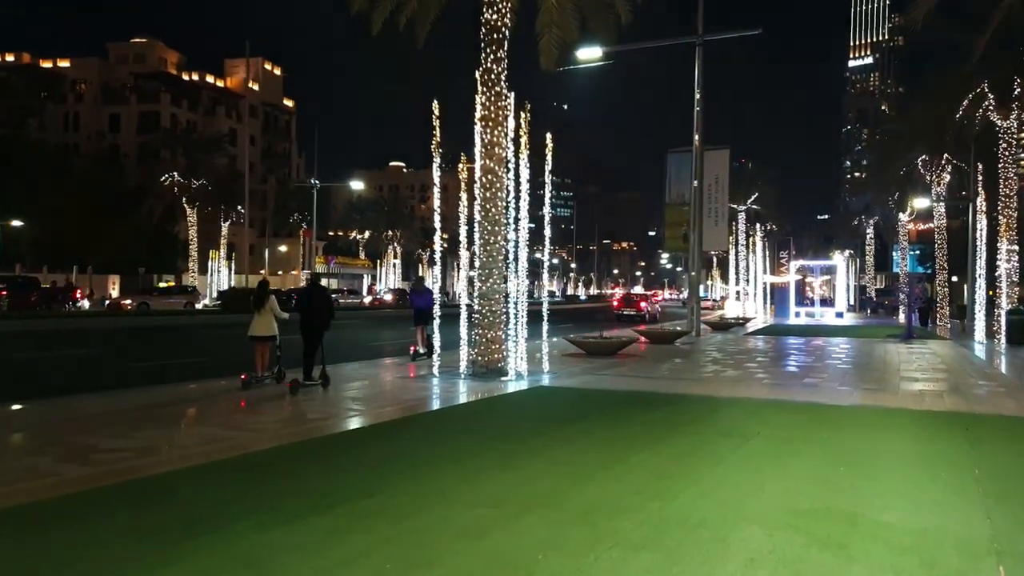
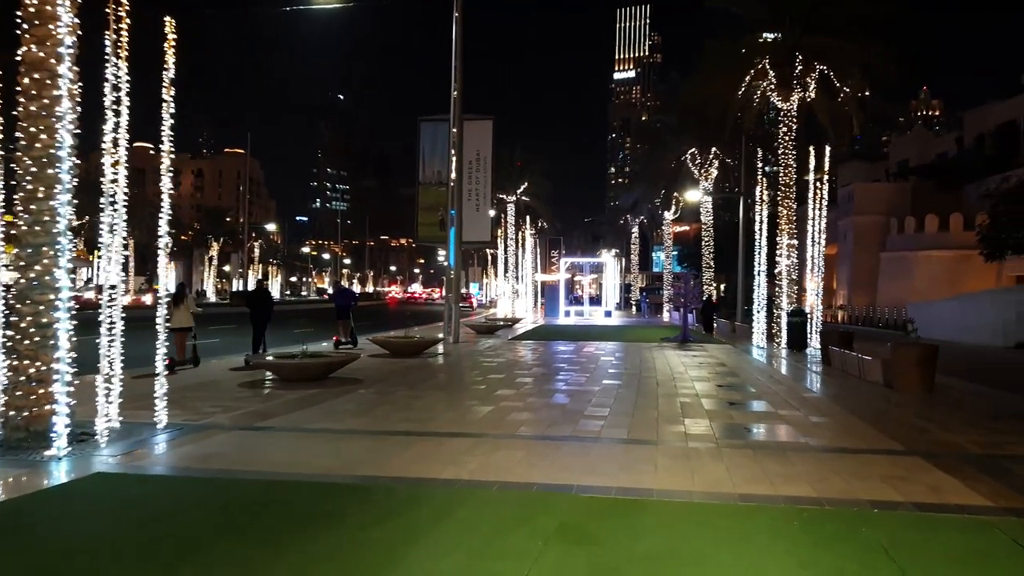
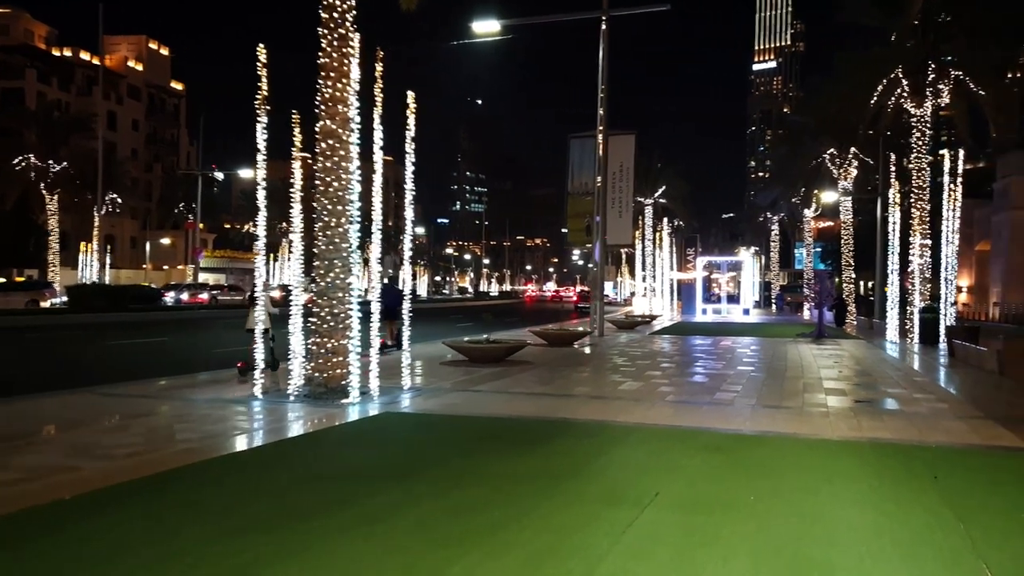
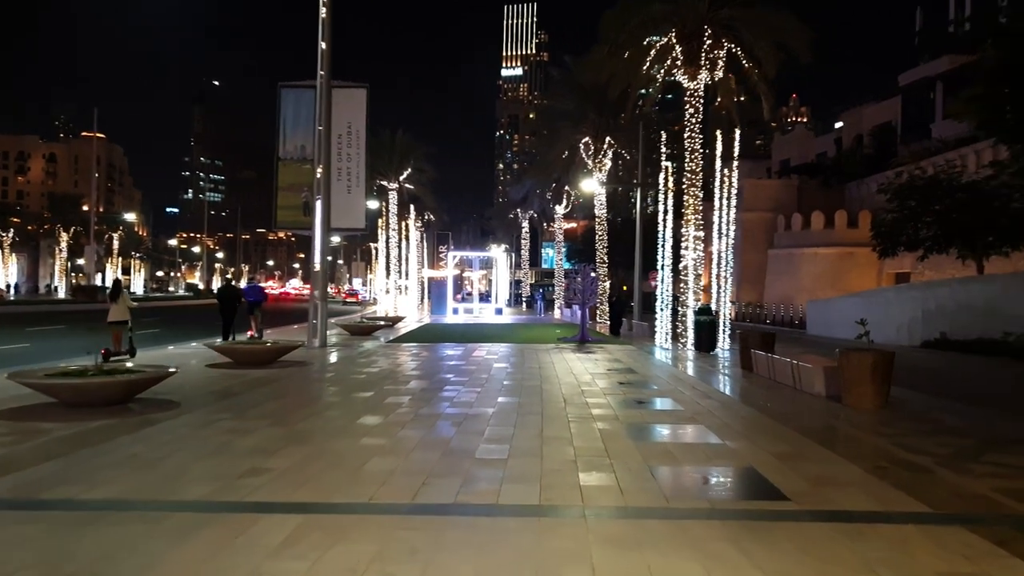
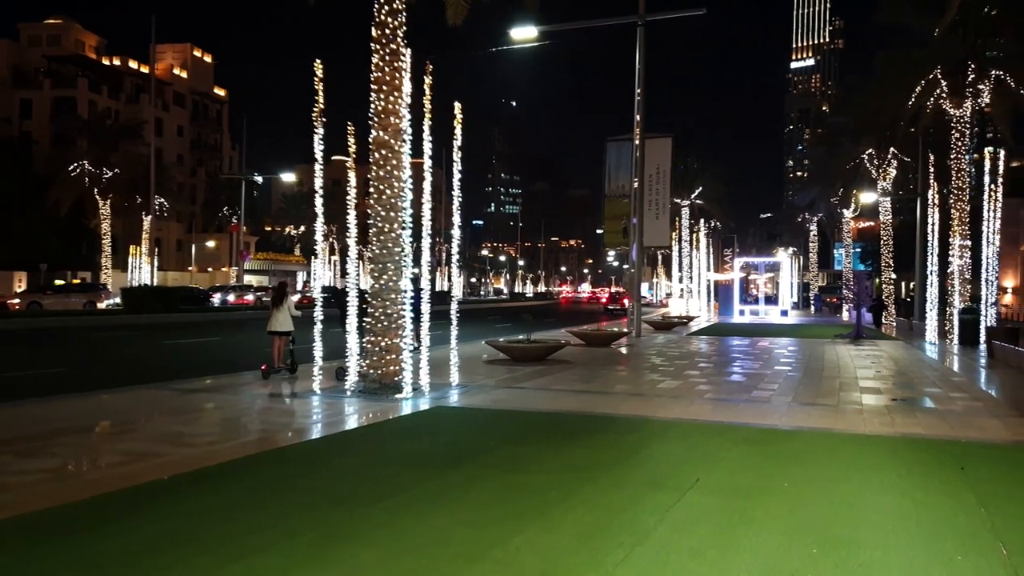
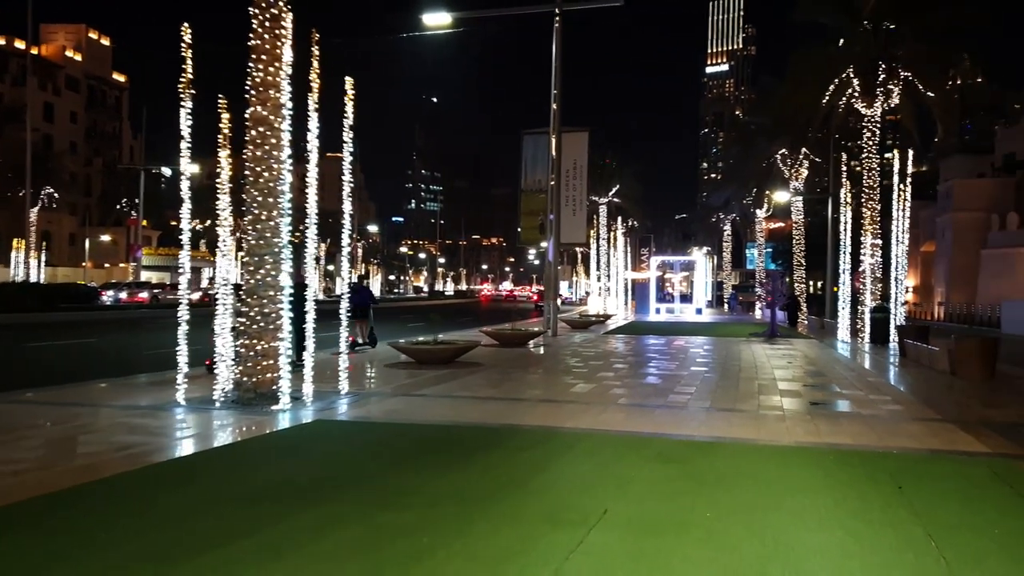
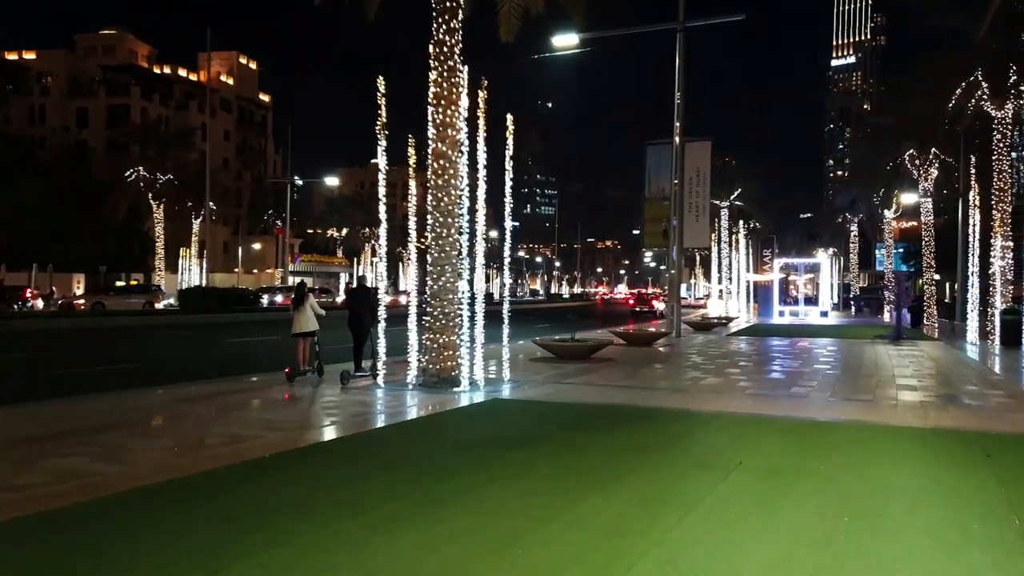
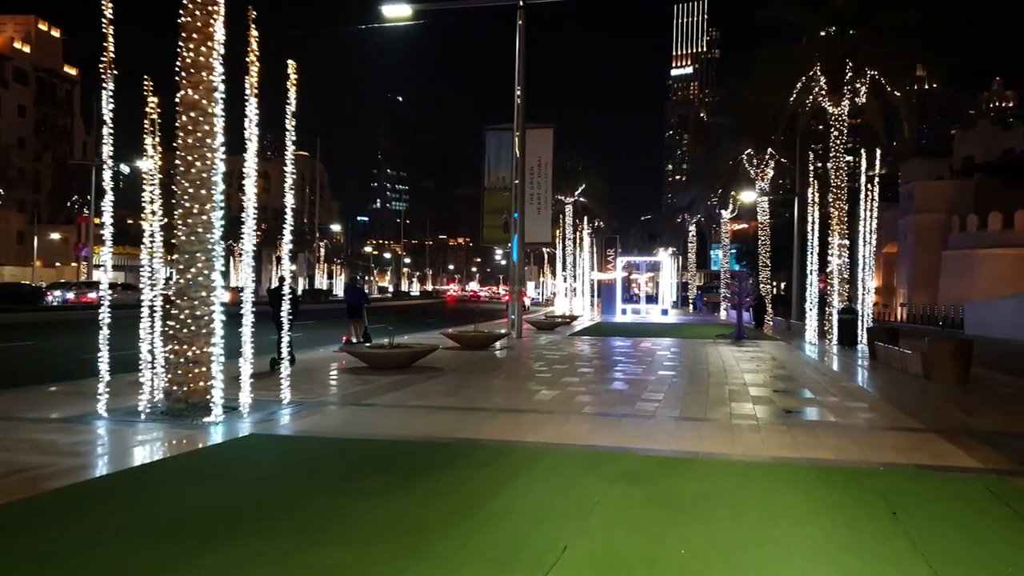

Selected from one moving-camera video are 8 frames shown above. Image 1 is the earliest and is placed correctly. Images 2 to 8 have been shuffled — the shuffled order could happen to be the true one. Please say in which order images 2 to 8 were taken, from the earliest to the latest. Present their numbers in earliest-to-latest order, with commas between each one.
7, 5, 3, 6, 8, 2, 4
